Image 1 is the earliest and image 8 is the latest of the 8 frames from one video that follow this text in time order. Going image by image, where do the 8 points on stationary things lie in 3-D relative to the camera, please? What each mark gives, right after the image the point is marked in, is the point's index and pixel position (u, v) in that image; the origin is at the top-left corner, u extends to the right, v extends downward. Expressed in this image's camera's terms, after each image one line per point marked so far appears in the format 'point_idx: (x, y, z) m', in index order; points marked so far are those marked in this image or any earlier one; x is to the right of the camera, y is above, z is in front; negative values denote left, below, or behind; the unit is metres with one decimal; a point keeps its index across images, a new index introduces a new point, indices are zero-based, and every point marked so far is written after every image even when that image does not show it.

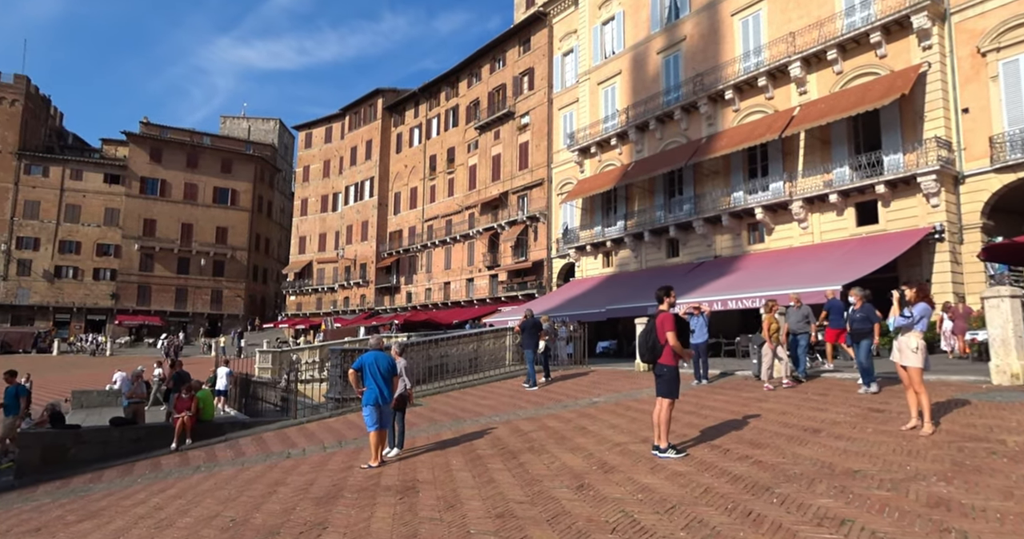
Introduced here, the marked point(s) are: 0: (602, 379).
0: (+1.6, -1.9, +10.7) m
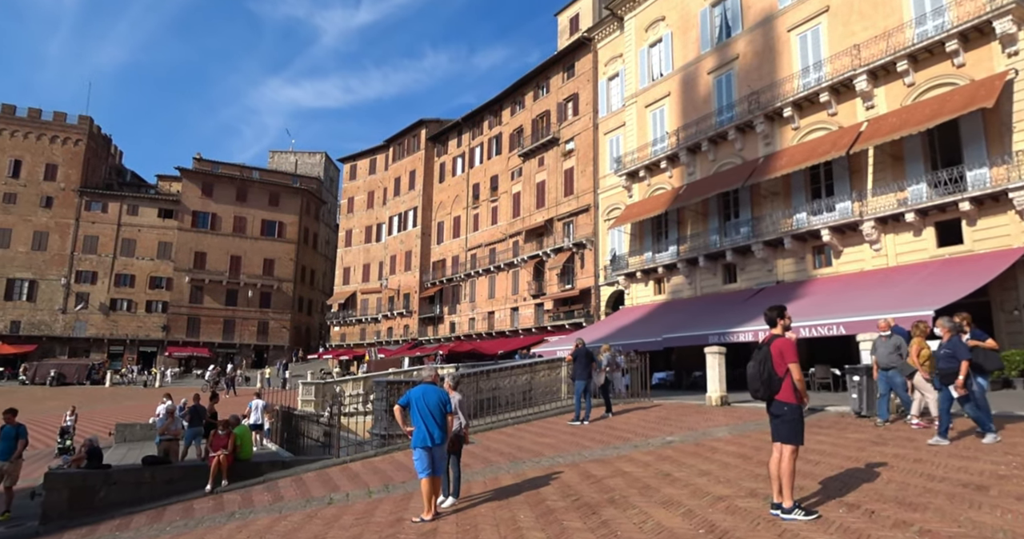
0: (+2.6, -2.3, +9.6) m
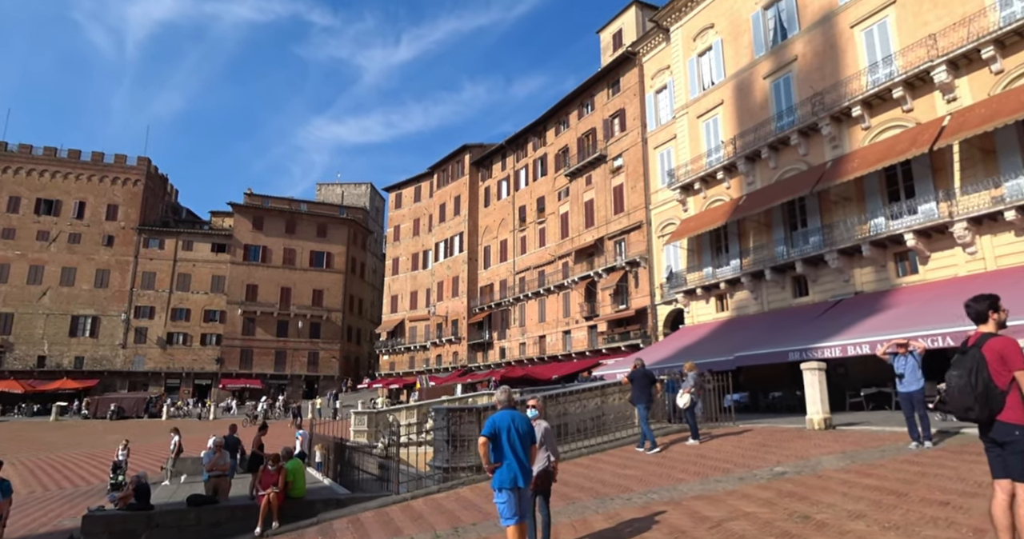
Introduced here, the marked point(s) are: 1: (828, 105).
0: (+3.7, -2.4, +8.5) m
1: (+10.4, +5.4, +19.5) m
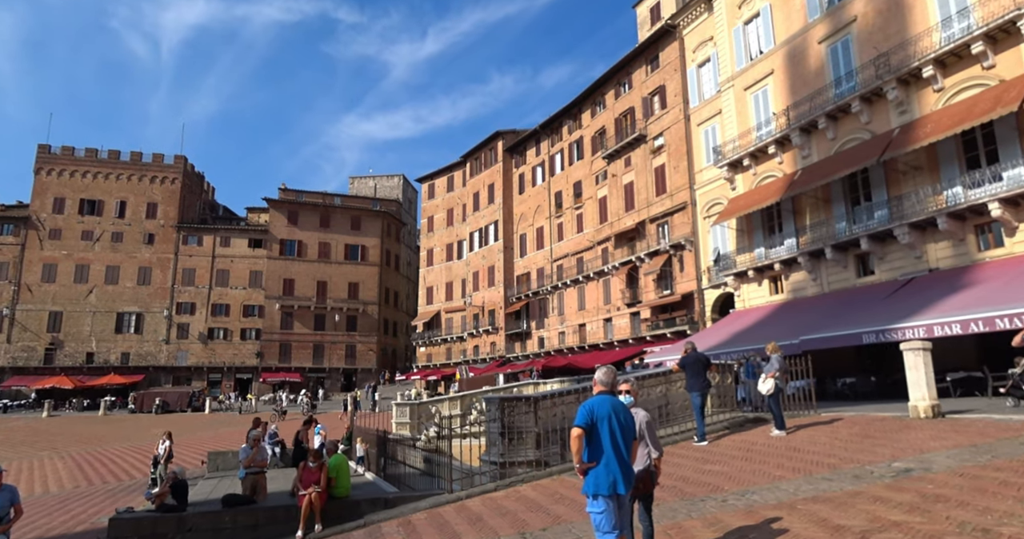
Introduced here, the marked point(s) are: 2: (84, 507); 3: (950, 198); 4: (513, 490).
0: (+4.5, -2.0, +7.4) m
1: (+11.6, +6.1, +18.0) m
2: (-8.9, -4.9, +12.3) m
3: (+12.0, +2.0, +16.3) m
4: (0.0, -2.6, +7.1) m
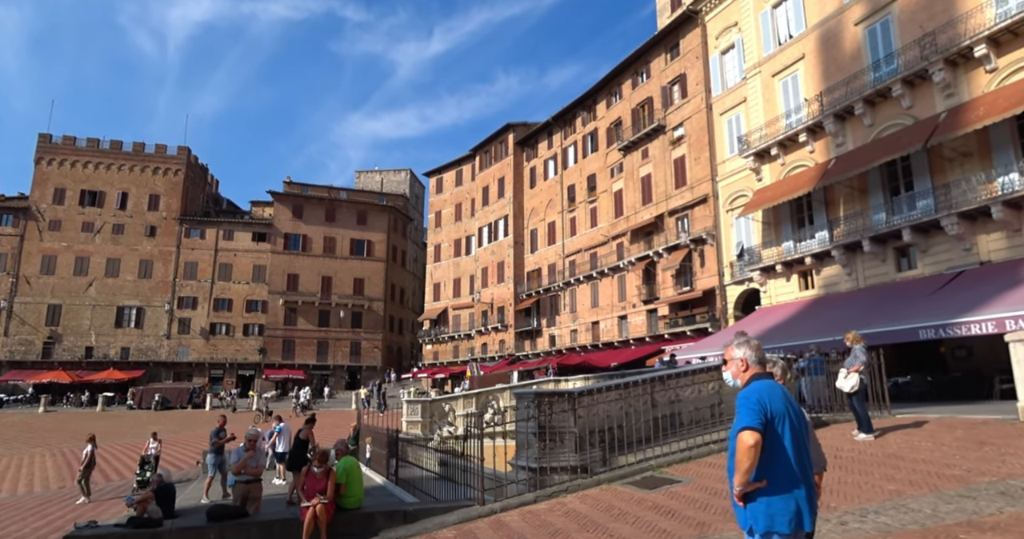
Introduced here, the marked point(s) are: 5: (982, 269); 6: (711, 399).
0: (+4.9, -1.7, +6.3) m
1: (+12.1, +6.3, +16.8) m
2: (-8.4, -4.5, +11.2) m
3: (+12.5, +2.2, +15.2) m
4: (+0.4, -2.3, +5.9) m
5: (+12.2, 0.0, +15.4) m
6: (+2.8, -1.8, +8.3) m
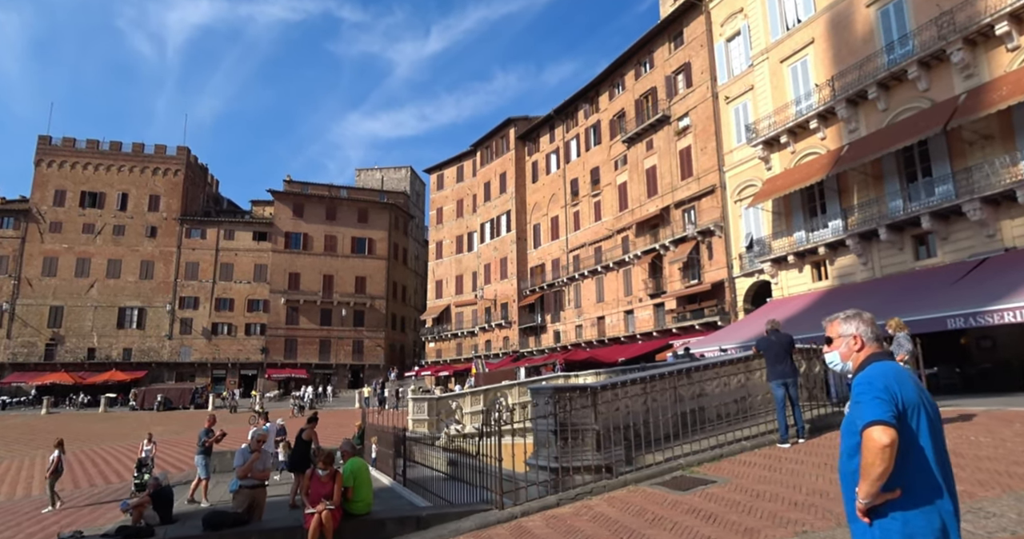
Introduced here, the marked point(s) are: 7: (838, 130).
0: (+5.1, -1.5, +5.8) m
1: (+12.2, +6.6, +16.3) m
2: (-8.2, -4.5, +10.8) m
3: (+12.7, +2.5, +14.6) m
4: (+0.6, -2.2, +5.5) m
5: (+12.4, +0.3, +14.9) m
6: (+3.0, -1.6, +7.9) m
7: (+10.9, +4.7, +20.0) m
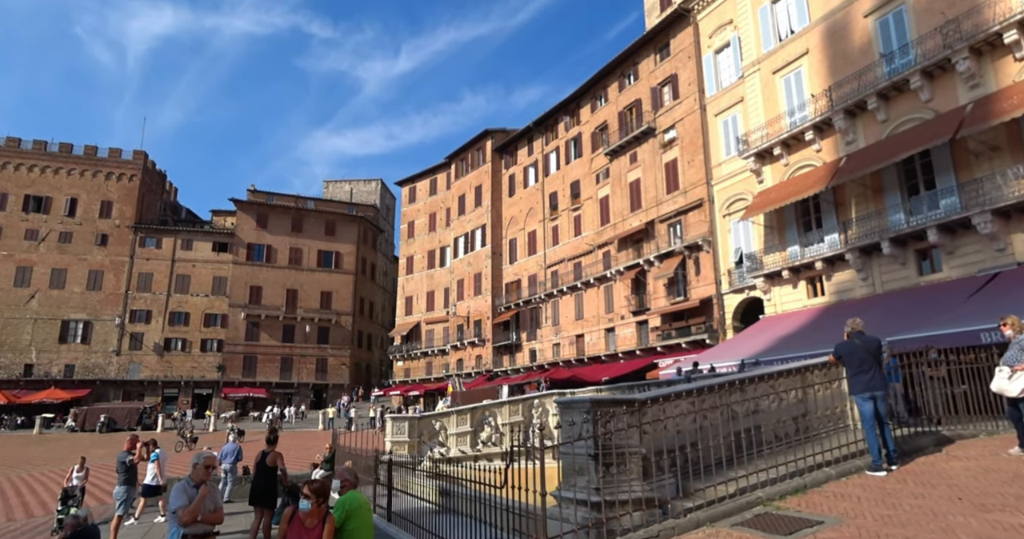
0: (+5.4, -1.4, +4.7) m
1: (+12.1, +6.2, +15.9) m
2: (-8.2, -4.3, +8.8) m
3: (+12.5, +2.2, +14.1) m
4: (+1.0, -2.0, +4.1) m
5: (+12.2, 0.0, +14.3) m
6: (+3.2, -1.6, +6.7) m
7: (+10.5, +4.2, +19.4) m
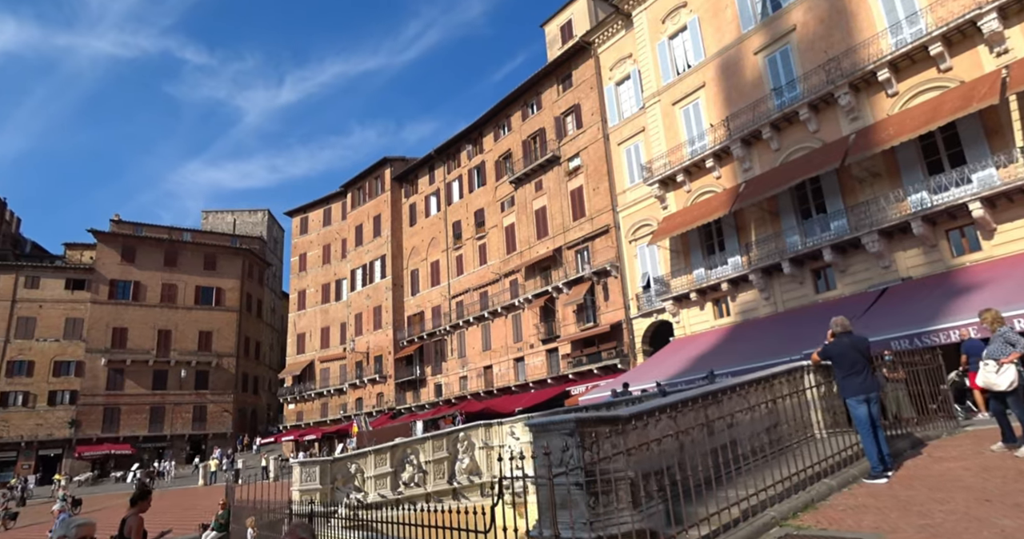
0: (+5.2, -1.3, +4.7) m
1: (+9.7, +5.7, +17.3) m
2: (-8.8, -4.6, +6.2) m
3: (+10.5, +1.8, +15.5) m
4: (+1.0, -1.9, +3.3) m
5: (+10.2, -0.4, +15.5) m
6: (+2.7, -1.6, +6.2) m
7: (+7.6, +3.5, +20.4) m
